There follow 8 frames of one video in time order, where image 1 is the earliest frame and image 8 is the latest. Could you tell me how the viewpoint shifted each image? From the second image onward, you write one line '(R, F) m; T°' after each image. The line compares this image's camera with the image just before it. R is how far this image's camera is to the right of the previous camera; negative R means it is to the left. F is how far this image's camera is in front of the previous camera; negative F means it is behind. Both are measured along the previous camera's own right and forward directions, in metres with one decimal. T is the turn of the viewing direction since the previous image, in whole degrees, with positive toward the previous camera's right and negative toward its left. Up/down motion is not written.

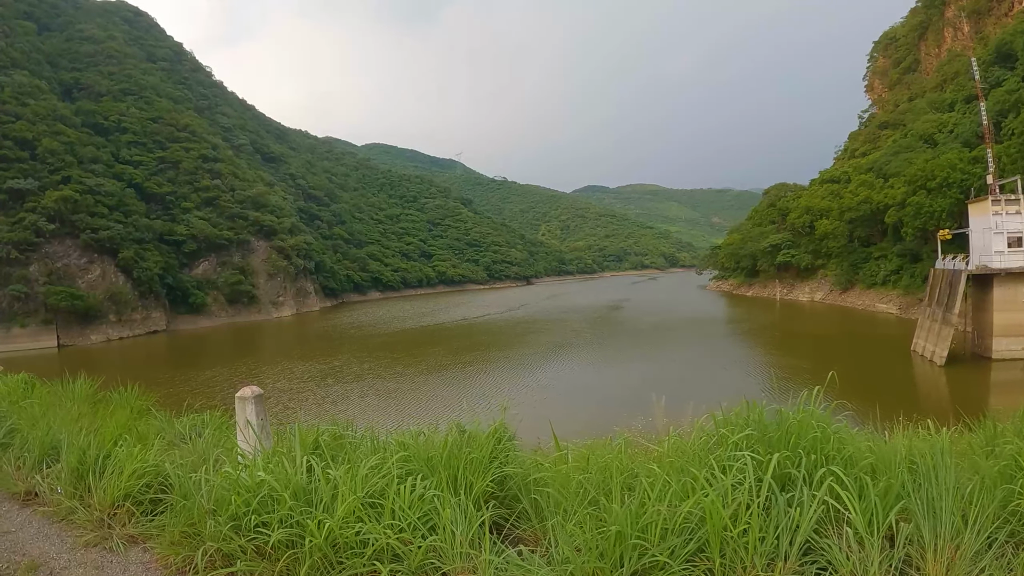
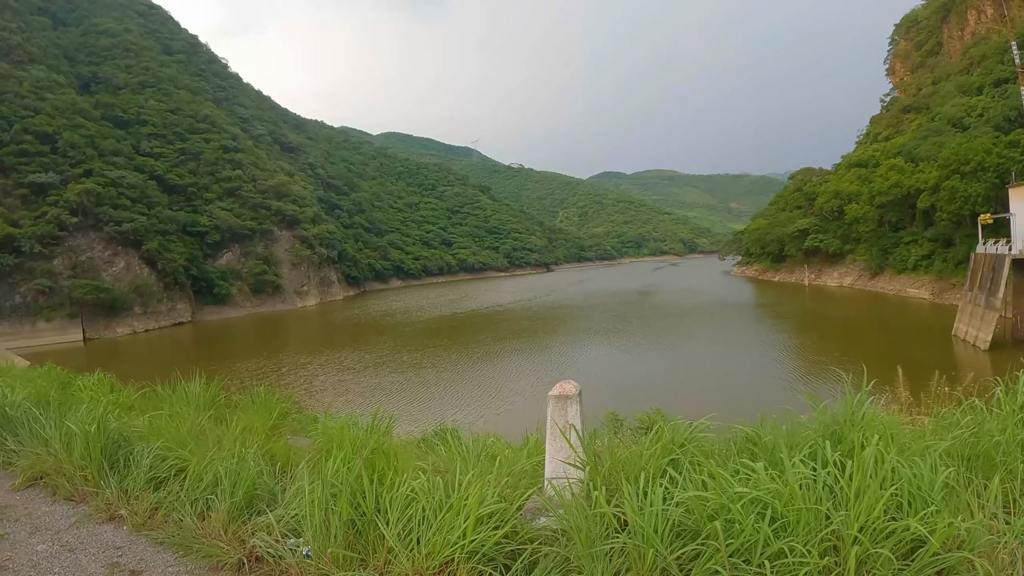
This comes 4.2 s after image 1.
(-0.4, +0.2) m; -1°
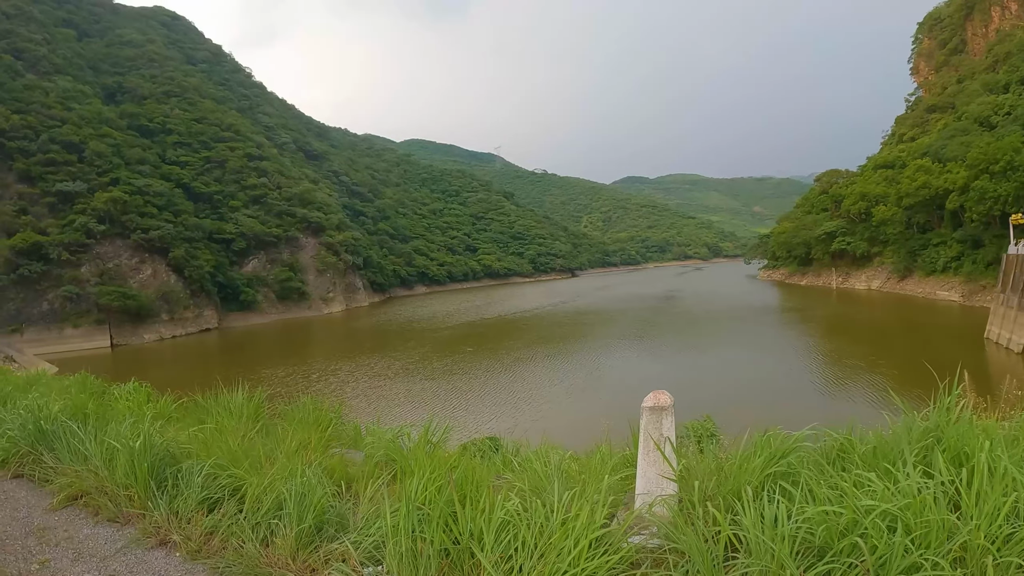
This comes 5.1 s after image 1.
(-0.3, +0.1) m; -1°
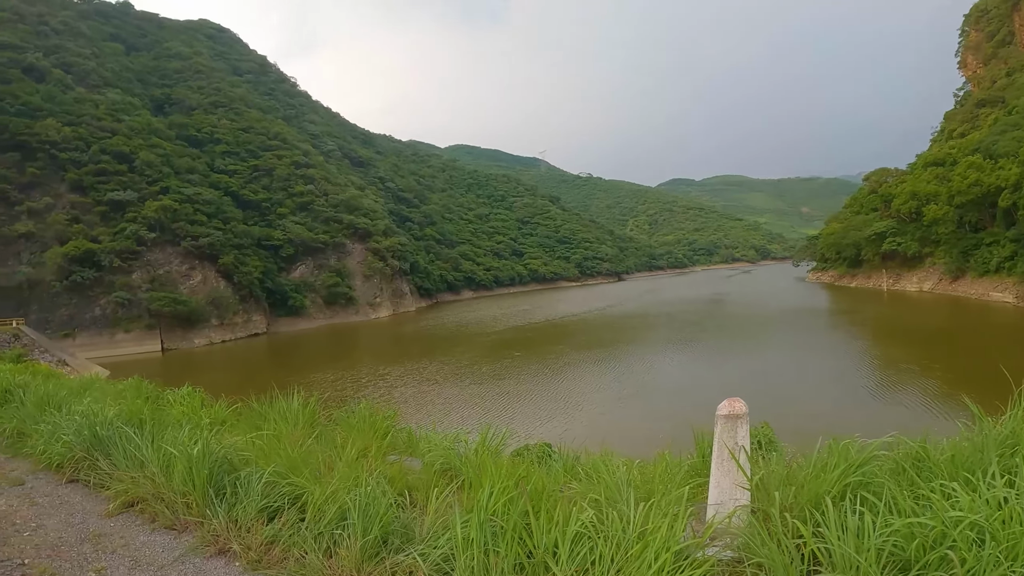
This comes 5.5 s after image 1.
(-0.6, 0.0) m; -2°
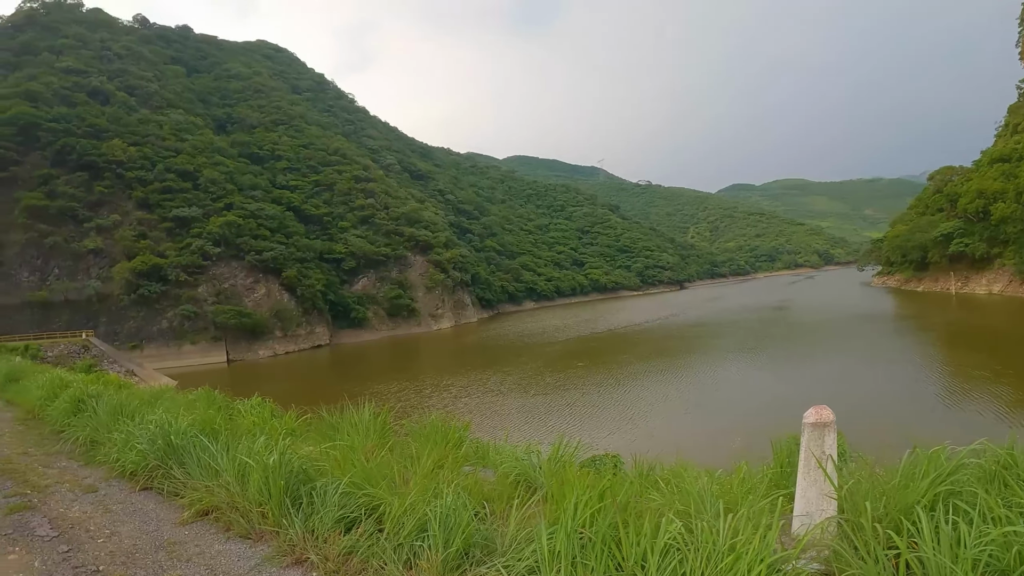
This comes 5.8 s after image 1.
(-0.8, -0.1) m; -3°
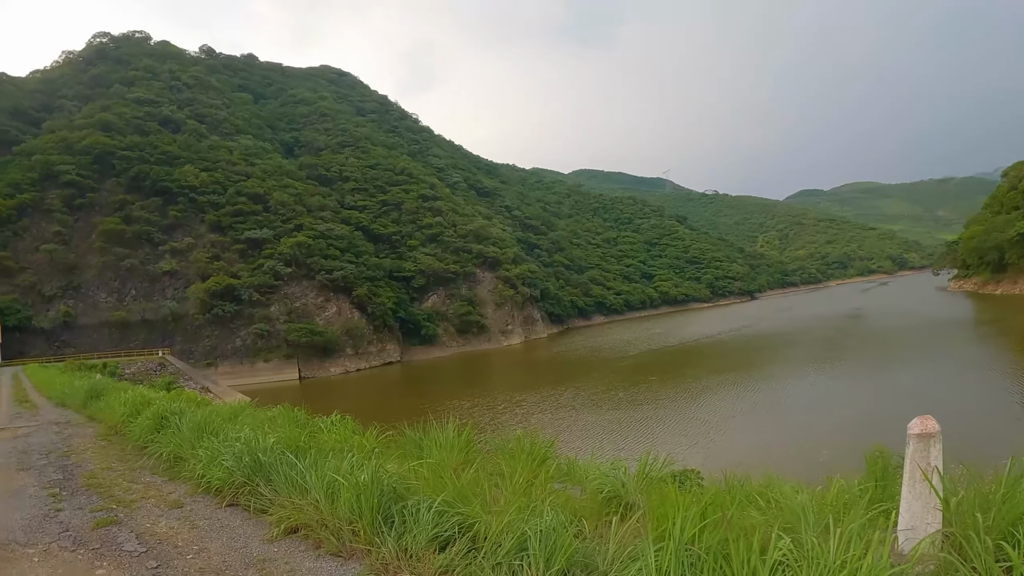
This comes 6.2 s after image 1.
(-0.9, -0.1) m; -3°
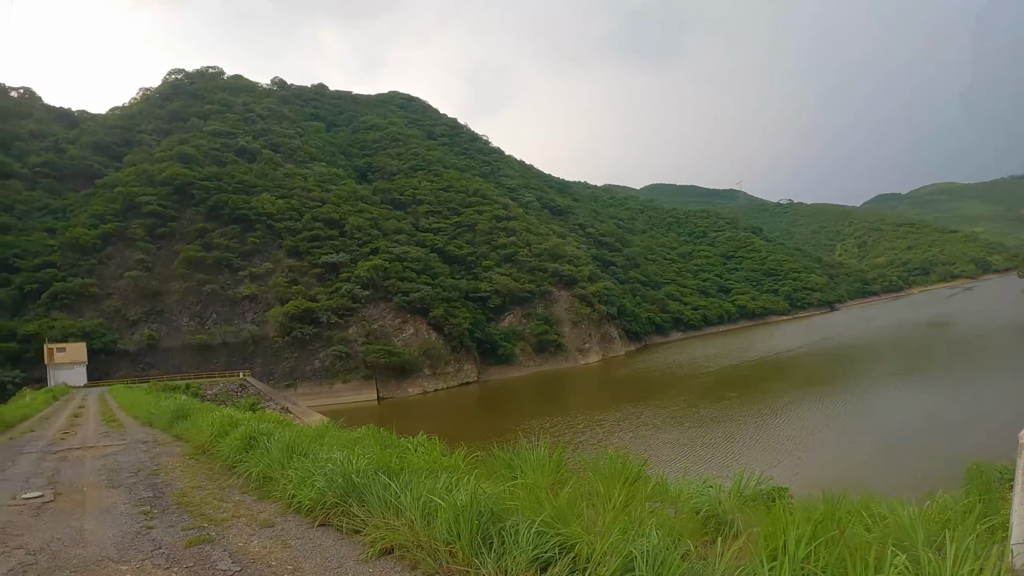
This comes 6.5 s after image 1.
(-1.0, -0.1) m; -4°
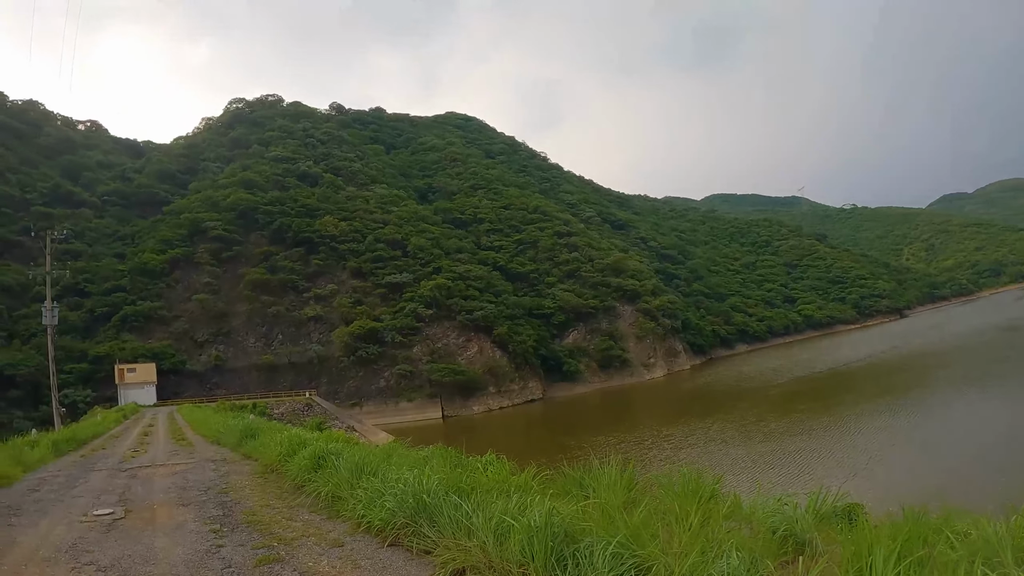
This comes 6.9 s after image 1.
(-0.8, 0.0) m; -3°
